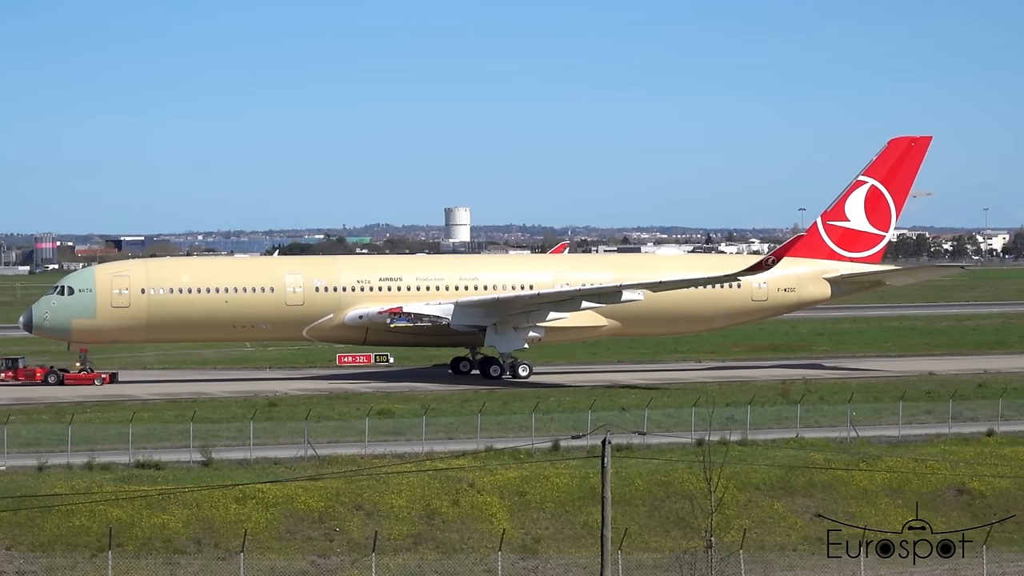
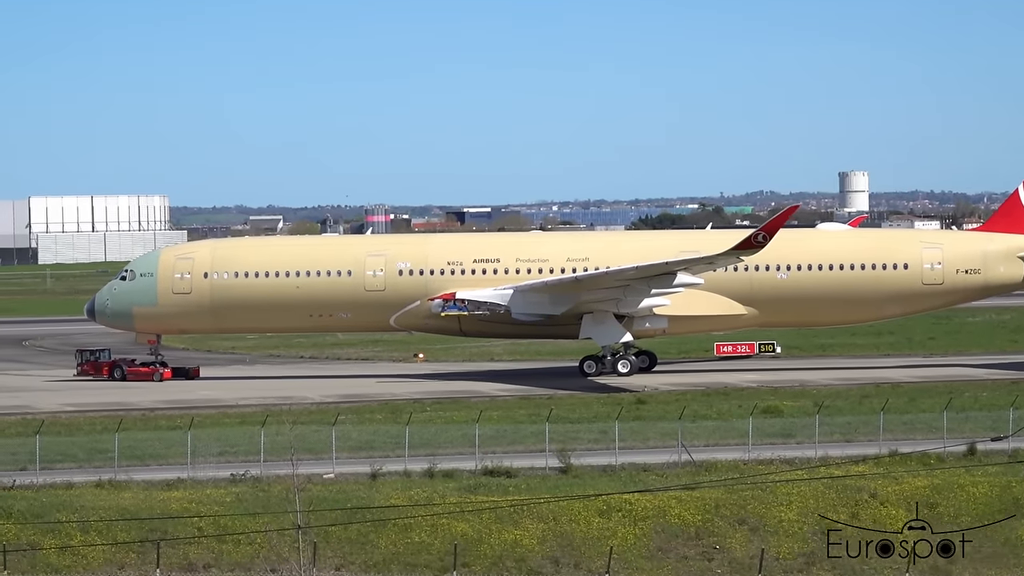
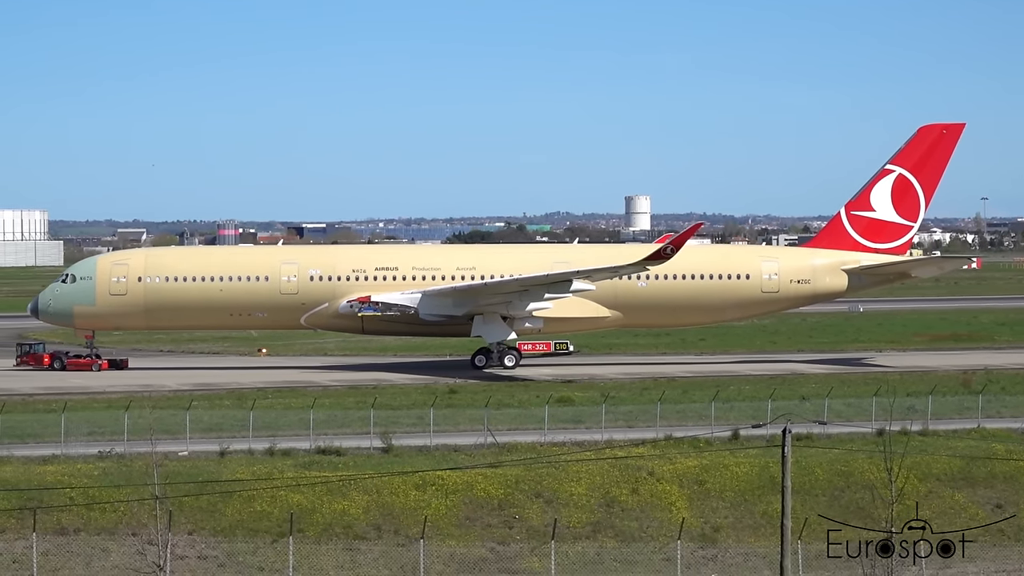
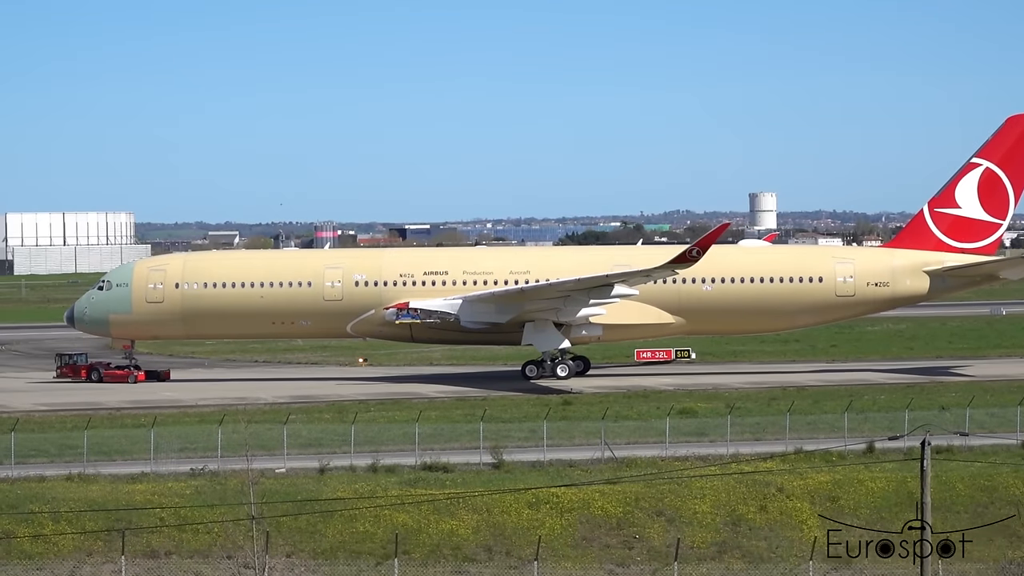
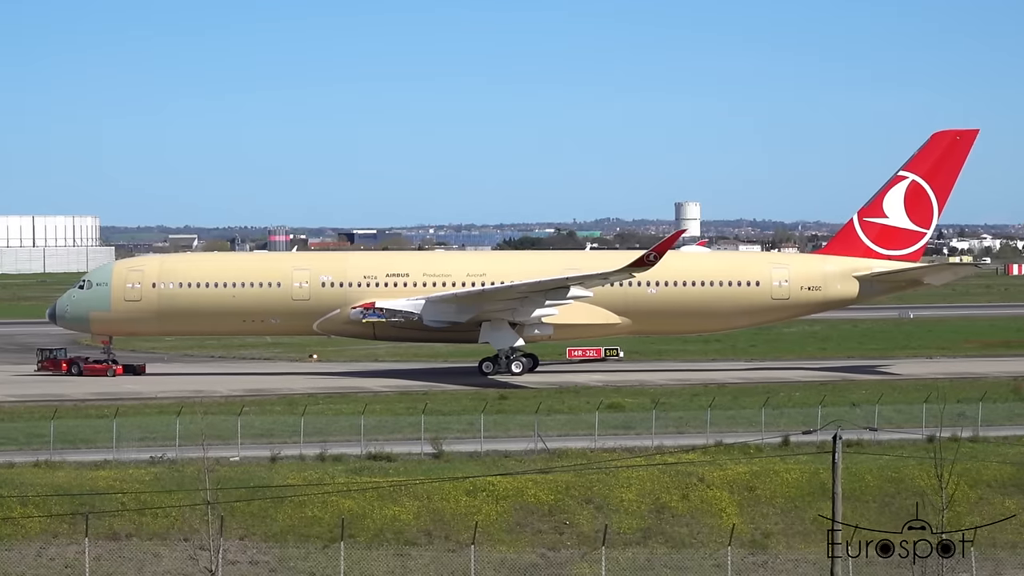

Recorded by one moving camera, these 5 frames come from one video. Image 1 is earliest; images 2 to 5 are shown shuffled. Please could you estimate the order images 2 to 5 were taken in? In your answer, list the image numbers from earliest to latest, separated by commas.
3, 5, 4, 2
